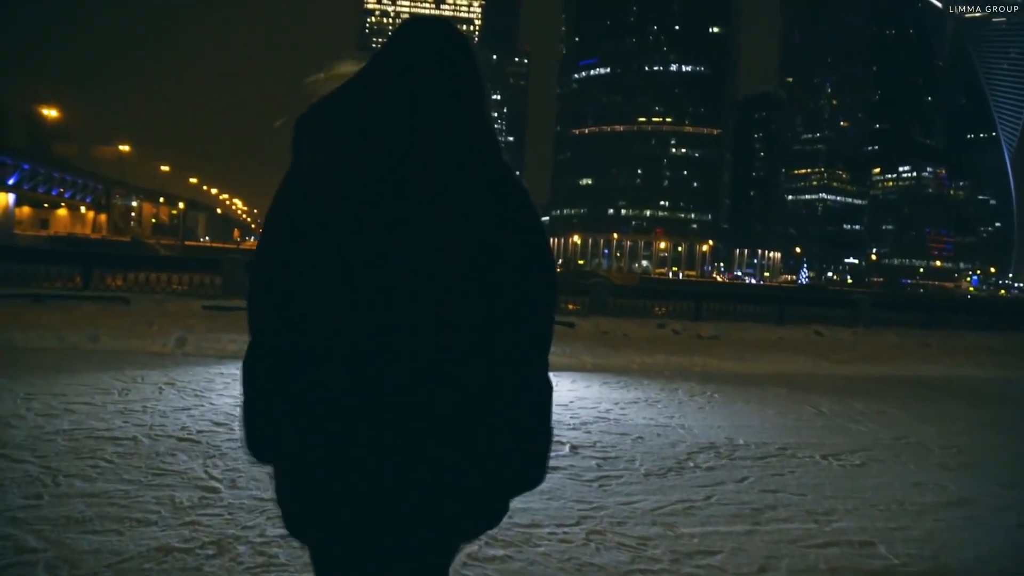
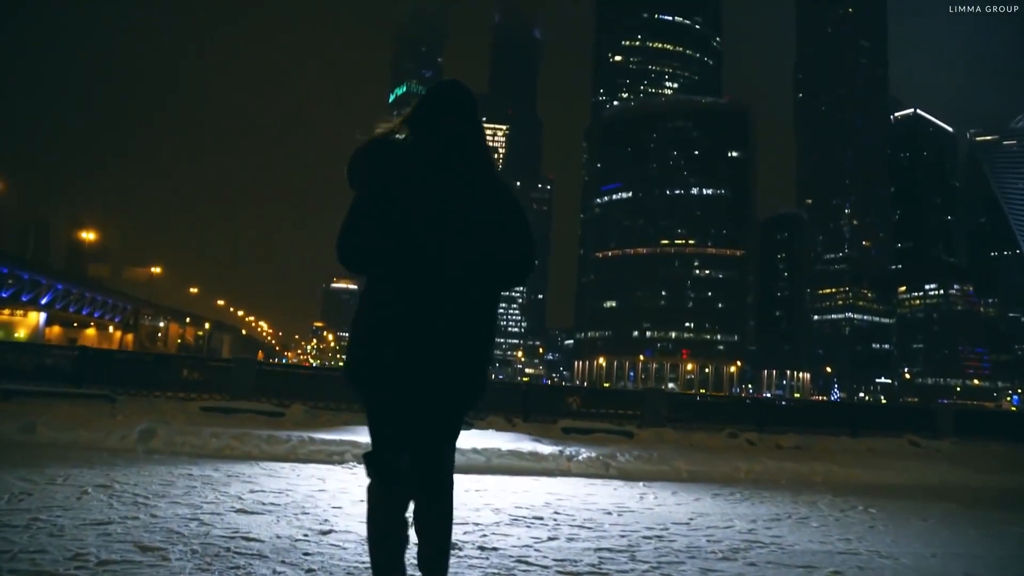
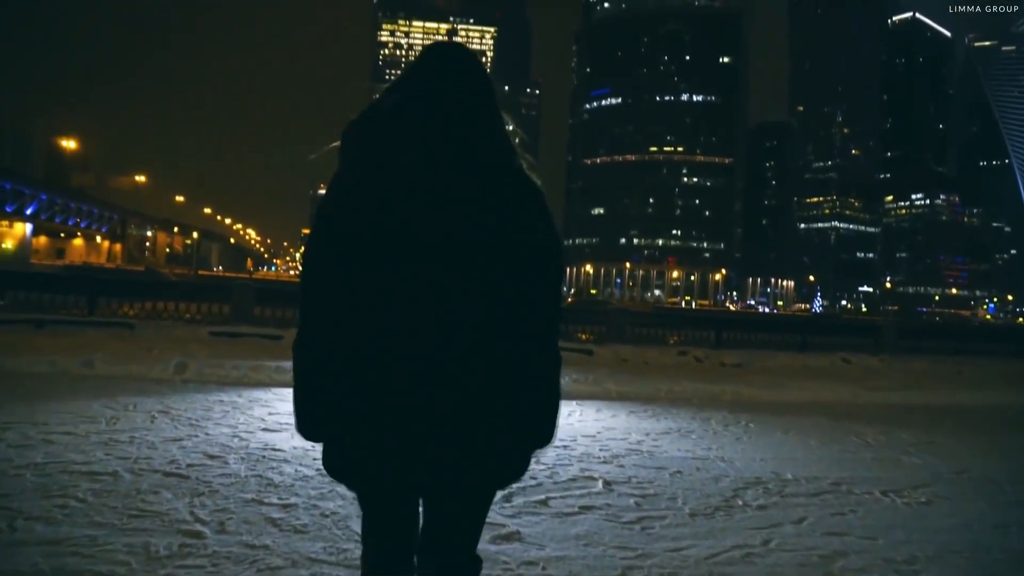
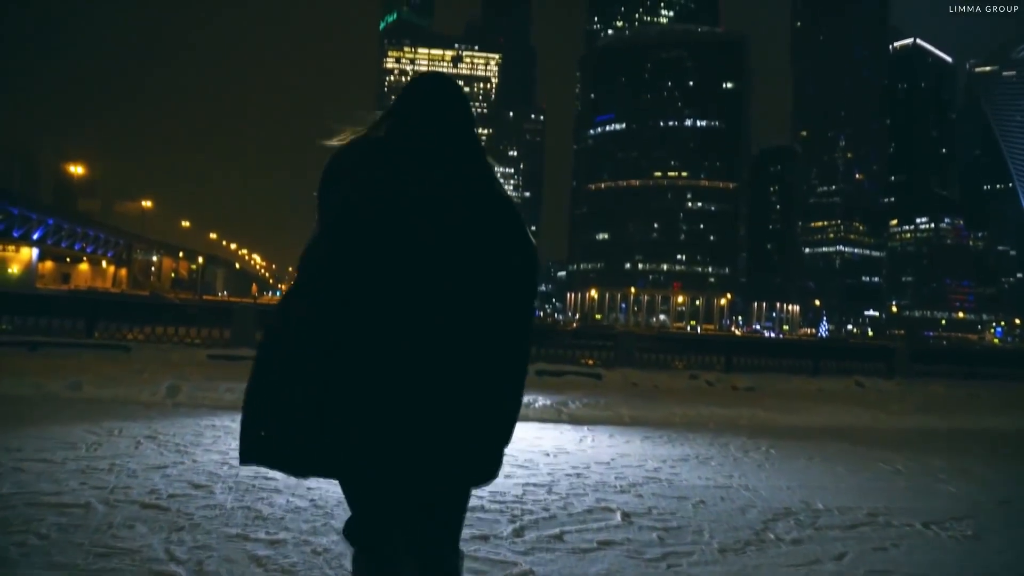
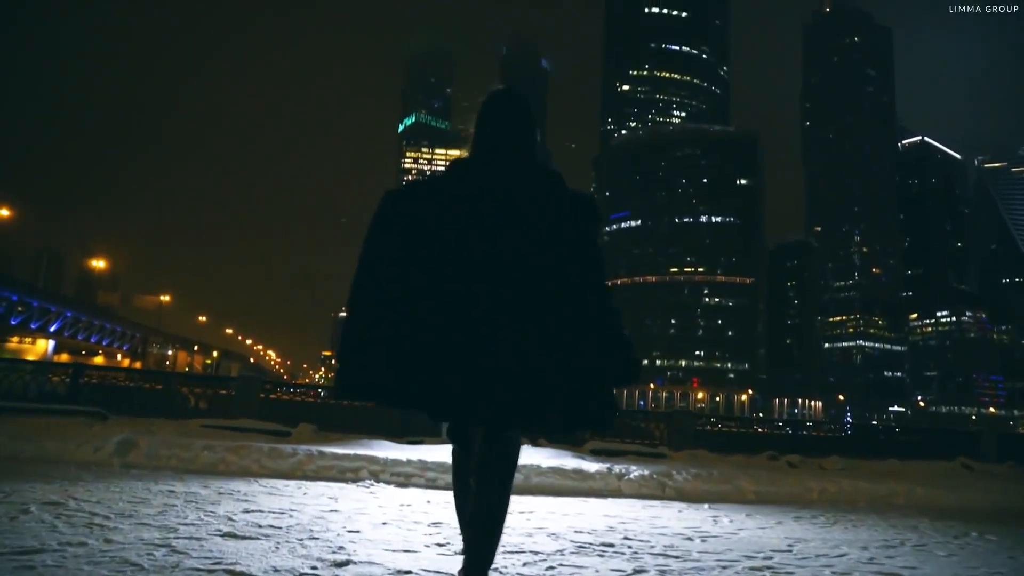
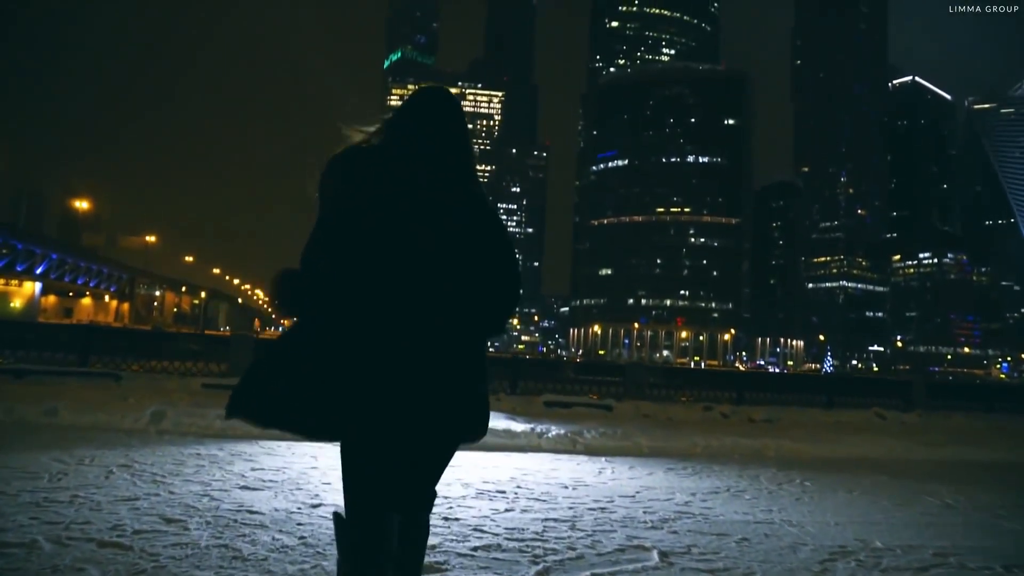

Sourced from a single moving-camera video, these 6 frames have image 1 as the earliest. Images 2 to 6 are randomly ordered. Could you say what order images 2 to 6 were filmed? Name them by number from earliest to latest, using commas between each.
3, 4, 6, 2, 5
